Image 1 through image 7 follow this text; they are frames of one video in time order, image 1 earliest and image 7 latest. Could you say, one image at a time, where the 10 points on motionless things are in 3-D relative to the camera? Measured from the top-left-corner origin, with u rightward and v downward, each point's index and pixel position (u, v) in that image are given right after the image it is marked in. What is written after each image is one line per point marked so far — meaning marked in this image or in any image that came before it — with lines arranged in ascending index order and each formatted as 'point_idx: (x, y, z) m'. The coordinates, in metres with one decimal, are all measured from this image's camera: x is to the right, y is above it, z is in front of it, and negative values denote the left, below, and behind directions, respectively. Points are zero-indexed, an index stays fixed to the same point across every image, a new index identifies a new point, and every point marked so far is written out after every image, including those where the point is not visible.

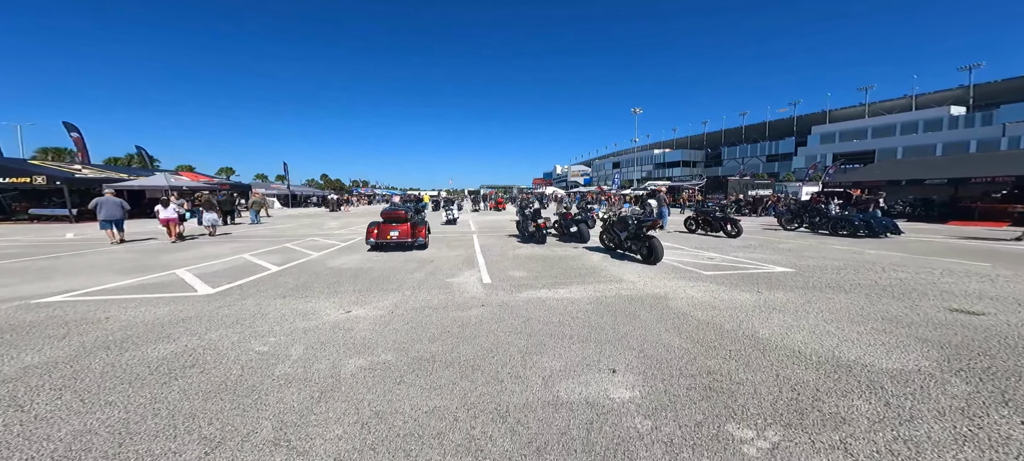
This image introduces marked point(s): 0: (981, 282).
0: (+7.8, -0.9, +5.9) m
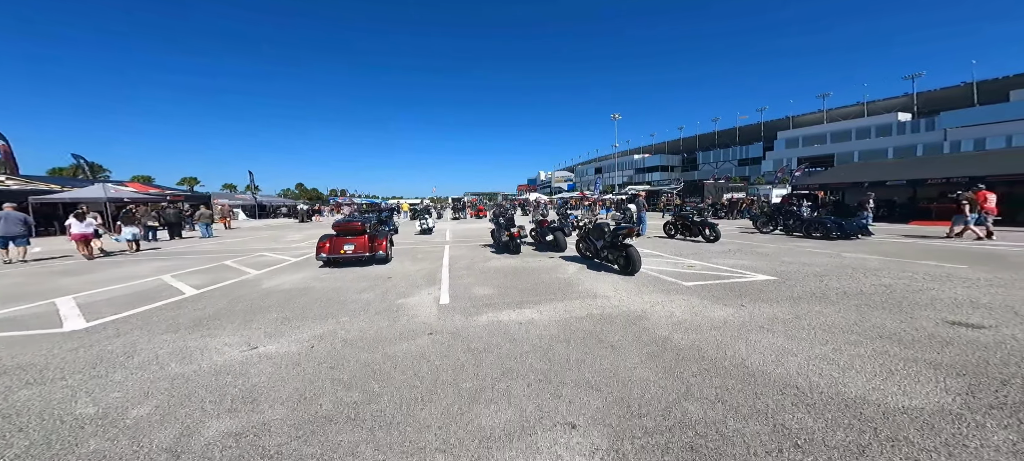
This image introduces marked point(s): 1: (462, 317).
0: (+7.2, -0.9, +5.7) m
1: (-0.6, -0.9, +4.0) m
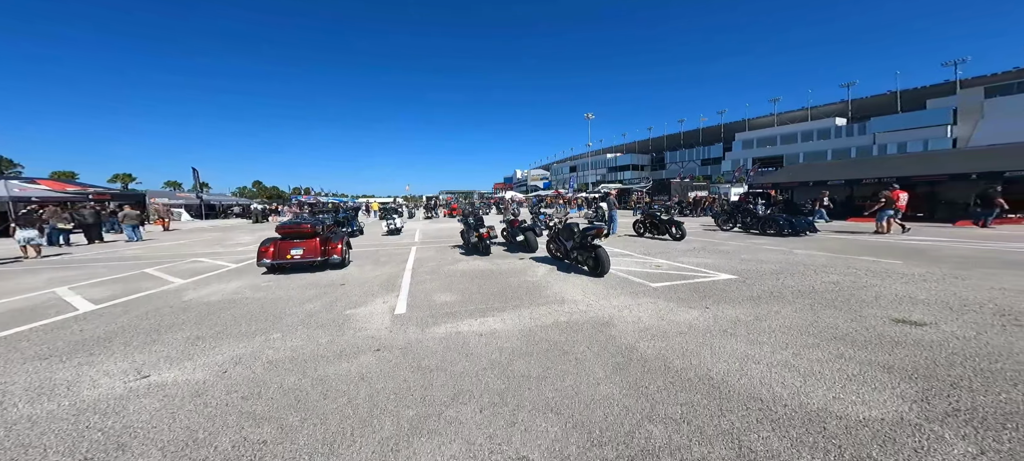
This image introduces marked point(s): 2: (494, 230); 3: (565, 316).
0: (+6.6, -0.9, +6.0) m
1: (-1.0, -1.0, +3.7) m
2: (-0.5, 0.0, +9.3) m
3: (+0.6, -1.0, +4.2) m
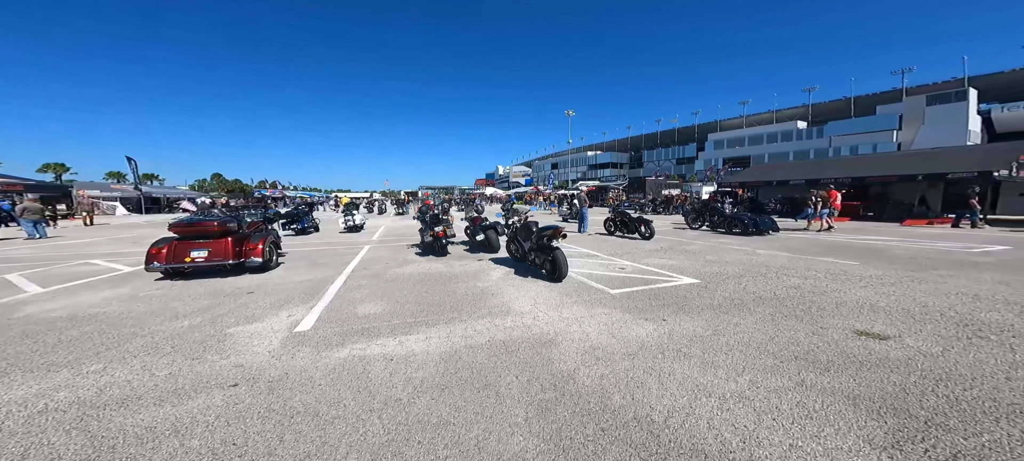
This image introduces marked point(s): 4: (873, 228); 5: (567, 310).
0: (+5.8, -0.9, +5.9) m
1: (-1.7, -1.0, +3.0) m
2: (-1.5, +0.1, +8.6) m
3: (-0.1, -1.1, +3.7) m
4: (+19.2, +0.1, +19.0) m
5: (+0.7, -1.0, +4.6) m
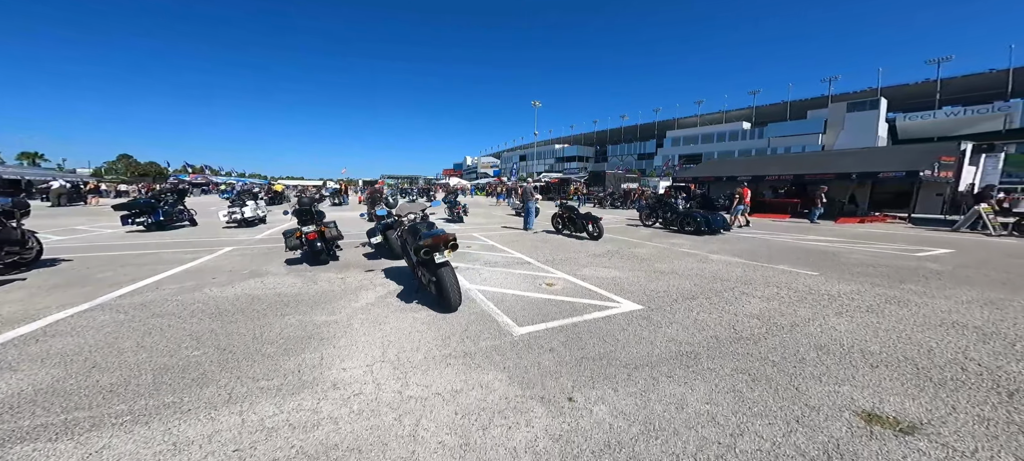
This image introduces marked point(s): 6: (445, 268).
0: (+4.2, -1.1, +4.6) m
1: (-2.9, -1.2, +1.0) m
2: (-3.3, 0.0, +6.6) m
3: (-1.4, -1.2, +1.8) m
4: (+16.3, +0.2, +19.0) m
5: (-0.7, -1.1, +2.8) m
6: (-0.8, -0.4, +4.1) m
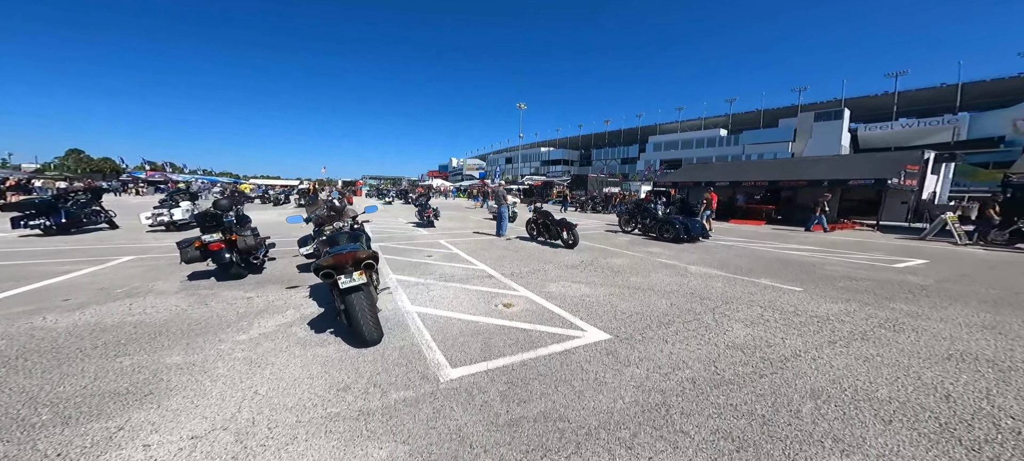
0: (+3.6, -1.3, +4.0) m
1: (-3.4, -1.3, +0.1) m
2: (-4.0, -0.1, +5.6) m
3: (-1.9, -1.3, +1.0) m
4: (+15.0, -0.2, +18.9) m
5: (-1.3, -1.3, +2.0) m
6: (-1.4, -0.6, +3.3) m
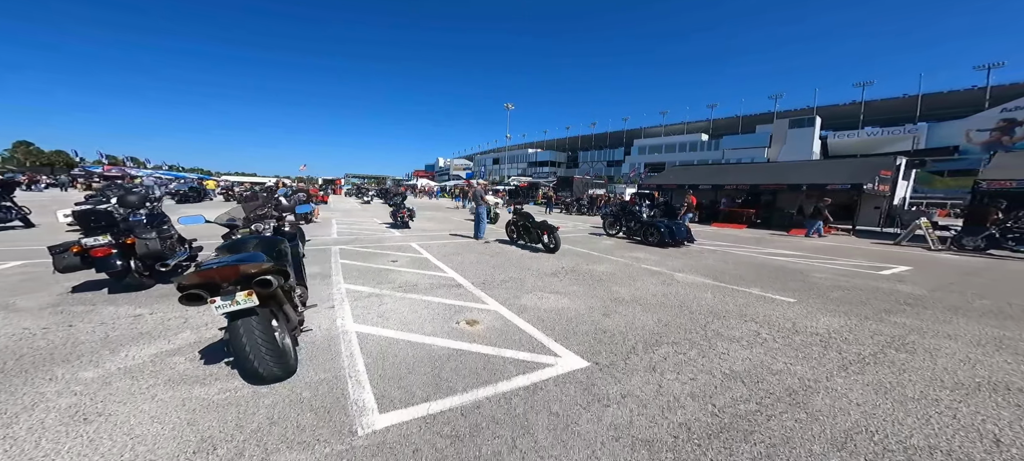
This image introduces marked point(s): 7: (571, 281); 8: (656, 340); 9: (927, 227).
0: (+3.2, -1.4, +3.4) m
1: (-3.7, -1.3, -0.8) m
2: (-4.5, -0.1, +4.8) m
3: (-2.2, -1.4, +0.2) m
4: (+14.0, -0.5, +18.8) m
5: (-1.6, -1.3, +1.2) m
6: (-1.8, -0.6, +2.5) m
7: (+1.1, -1.0, +6.7) m
8: (+1.7, -1.2, +4.1) m
9: (+20.3, +0.2, +17.3) m
